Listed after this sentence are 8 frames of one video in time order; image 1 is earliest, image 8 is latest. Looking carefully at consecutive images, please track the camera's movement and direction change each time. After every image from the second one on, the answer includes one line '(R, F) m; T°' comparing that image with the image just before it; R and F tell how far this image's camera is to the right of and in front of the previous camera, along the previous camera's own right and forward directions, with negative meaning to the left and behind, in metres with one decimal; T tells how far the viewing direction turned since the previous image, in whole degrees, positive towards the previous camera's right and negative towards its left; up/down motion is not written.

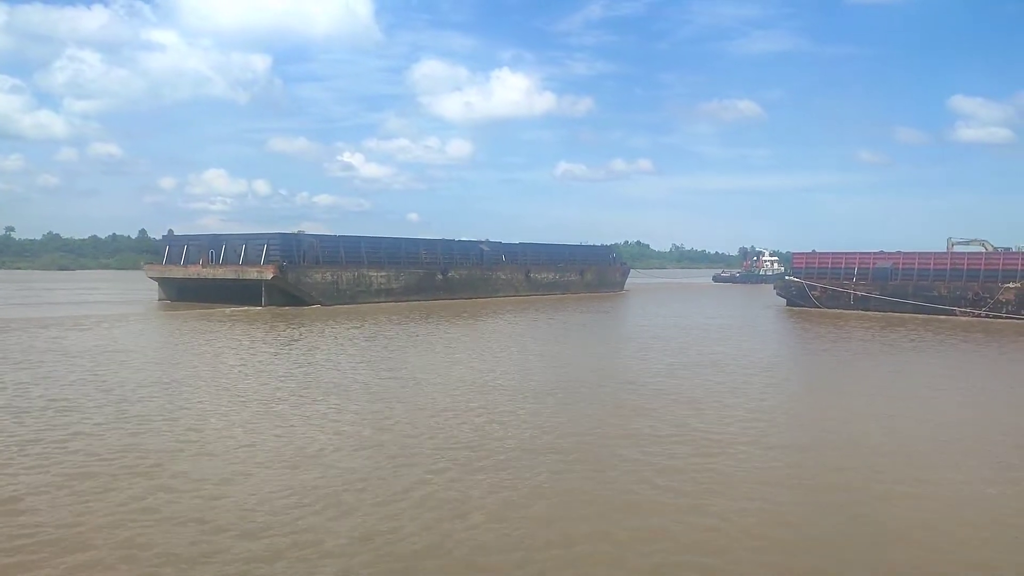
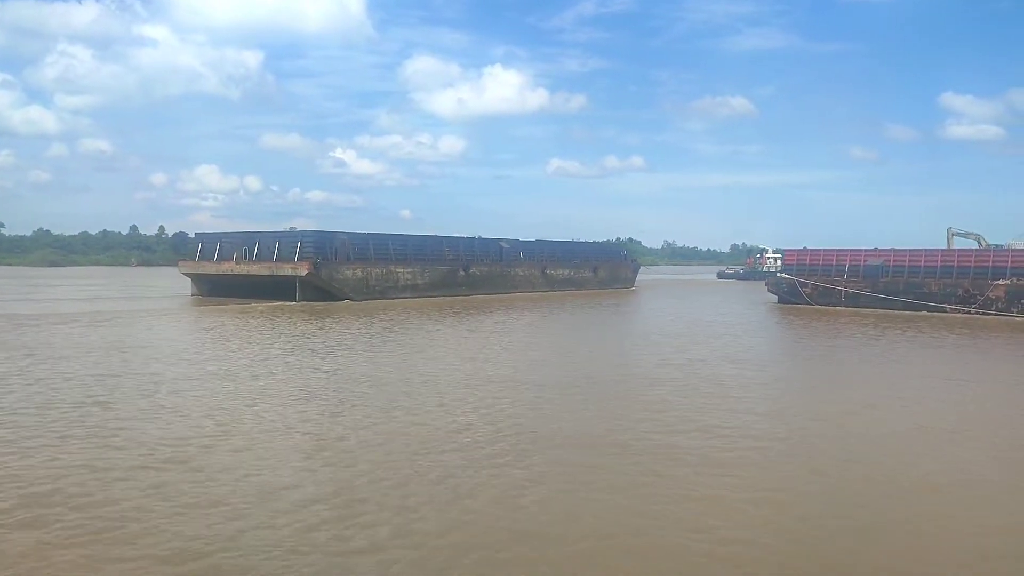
(-0.6, -0.6) m; +1°
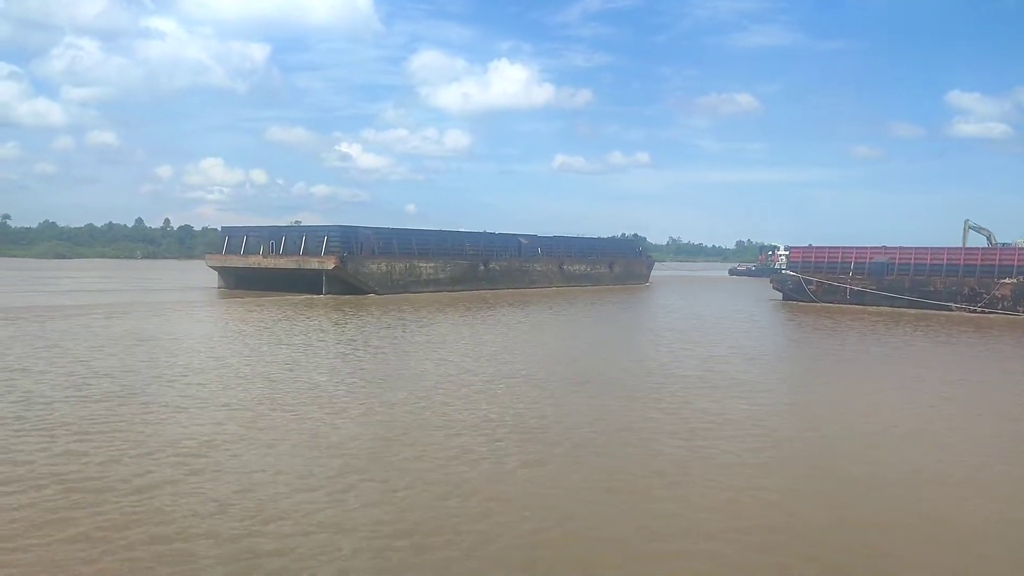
(-0.4, -0.3) m; 0°
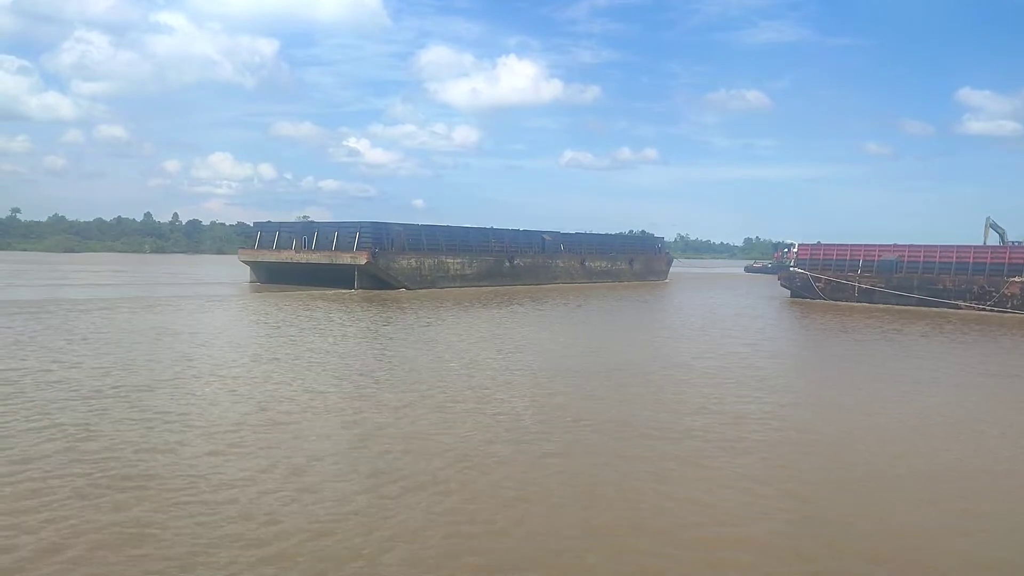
(-0.4, -0.3) m; 0°
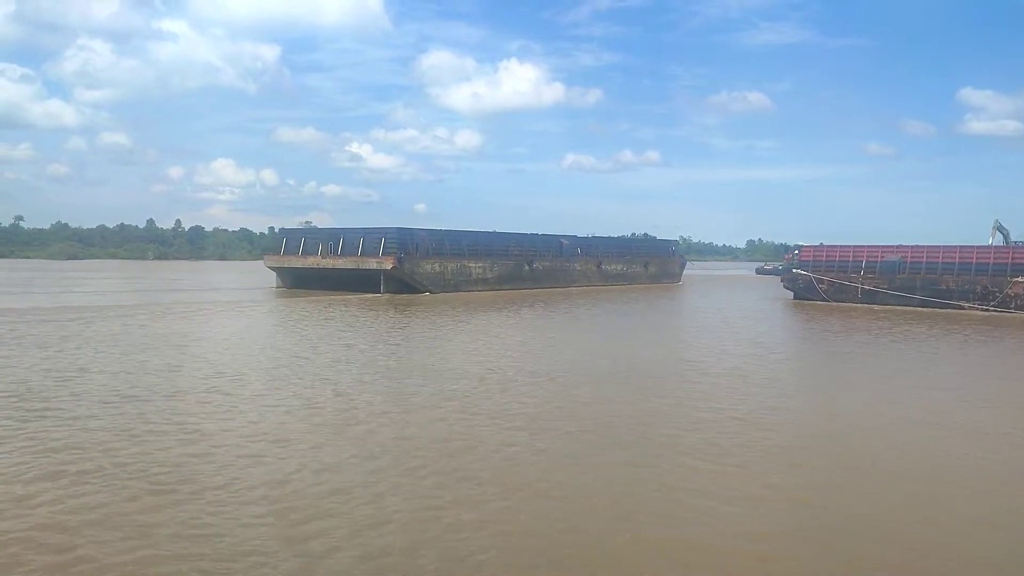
(-0.4, -0.4) m; 0°
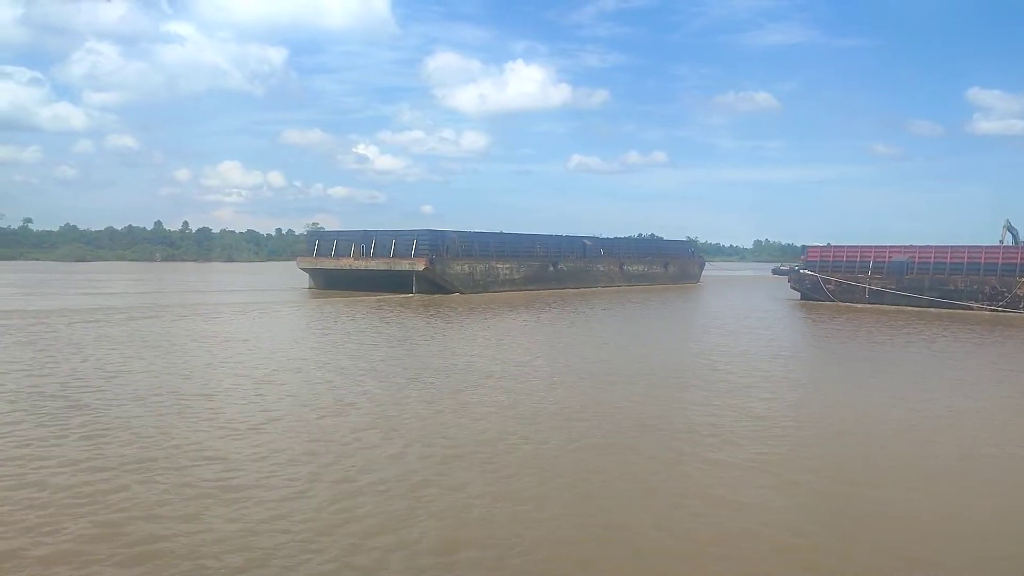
(-0.5, -0.4) m; 0°
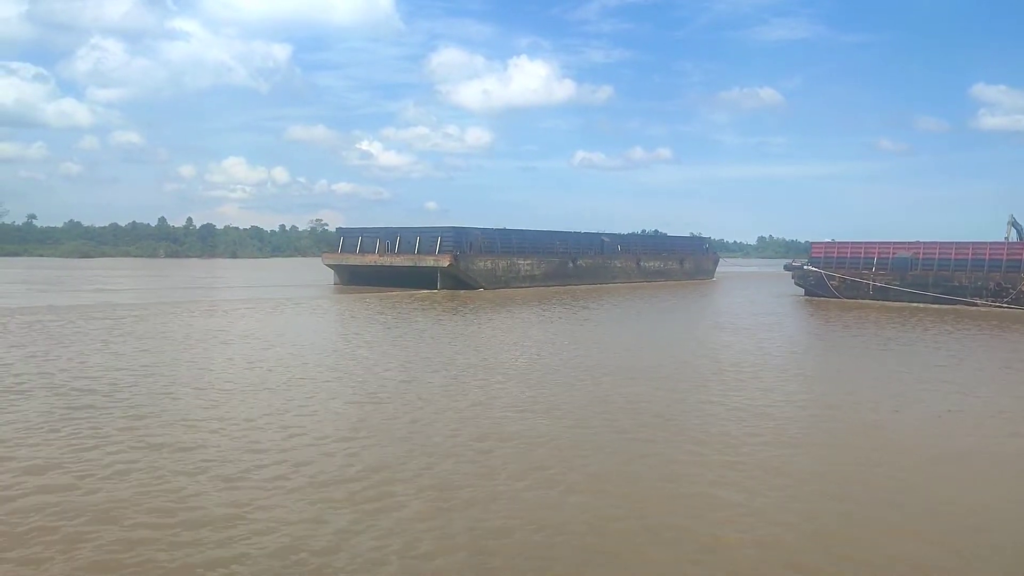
(-0.4, -0.3) m; 0°
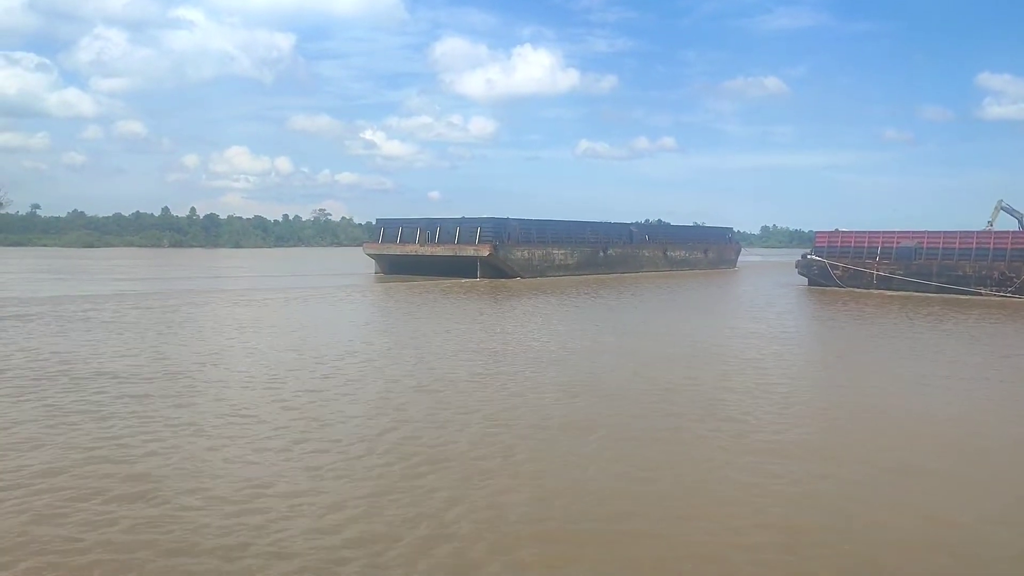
(-0.8, -0.6) m; 0°
